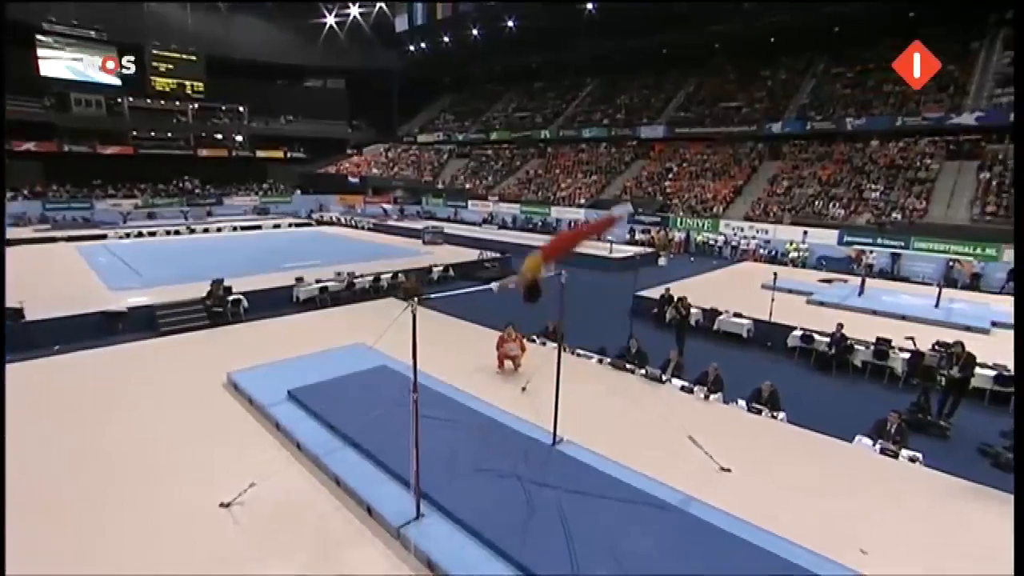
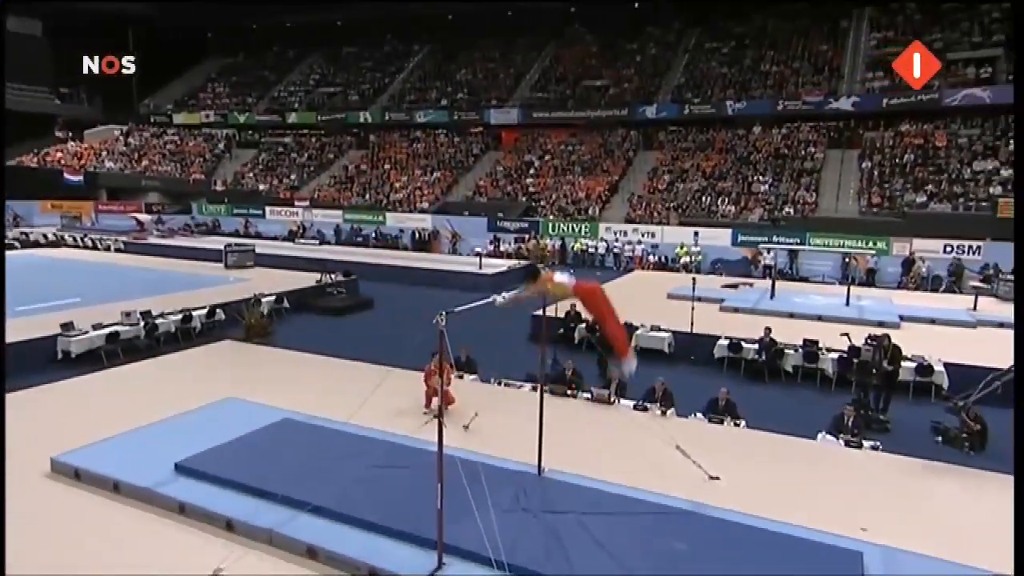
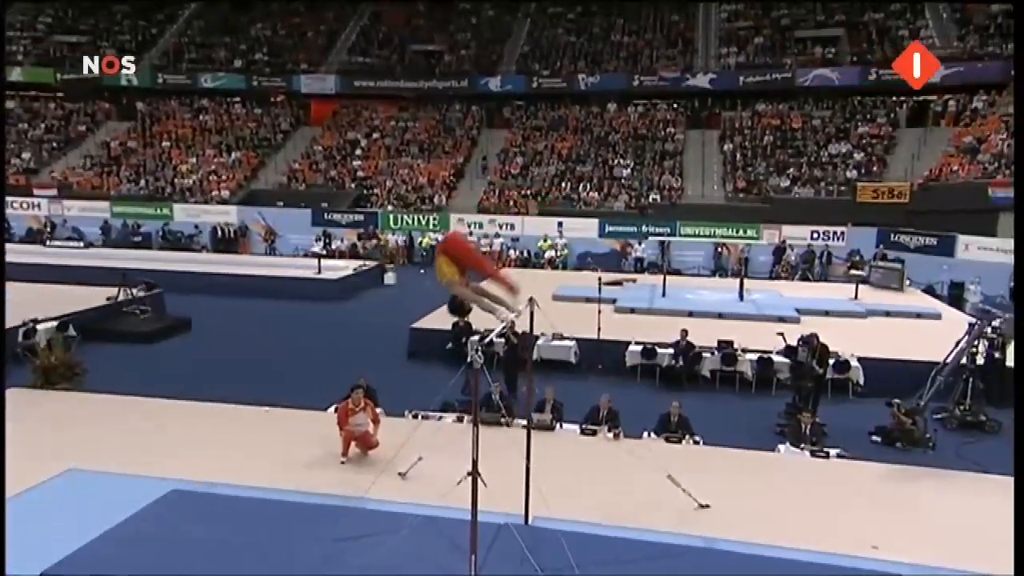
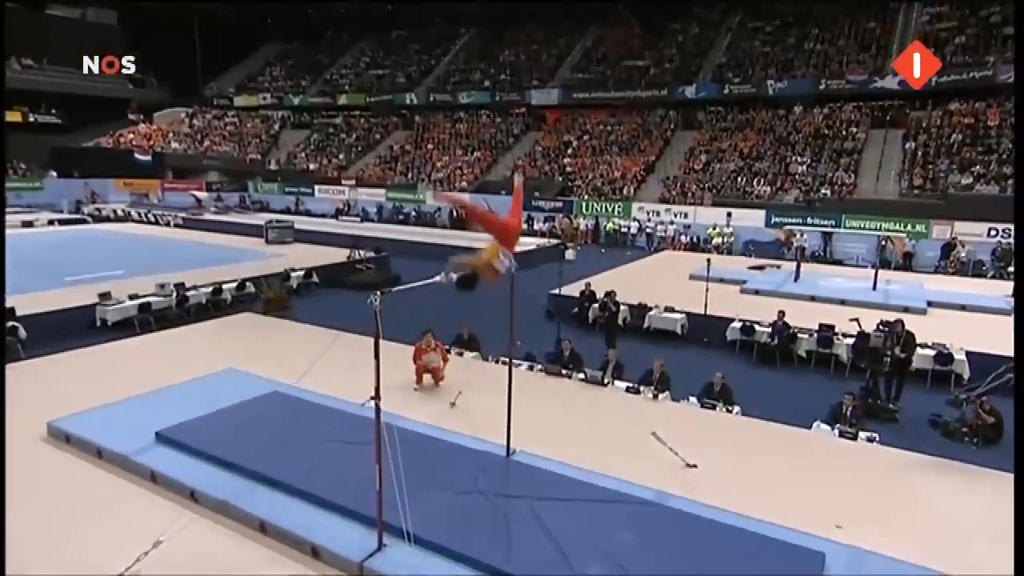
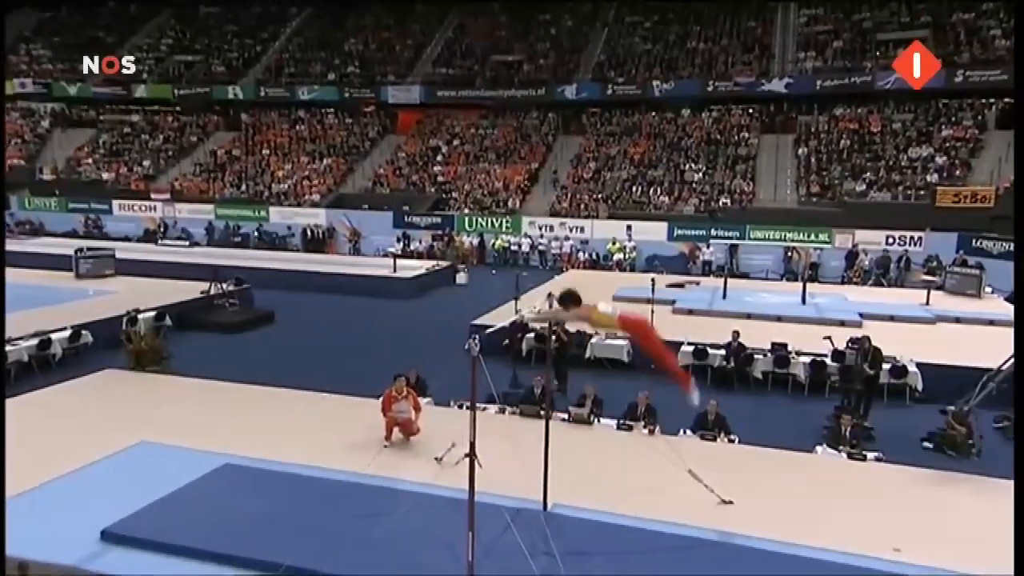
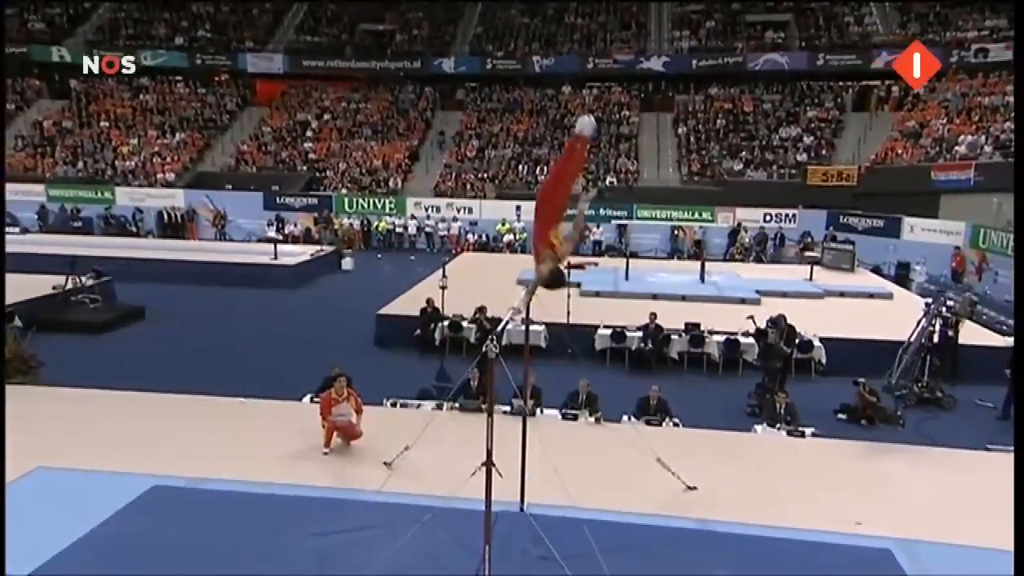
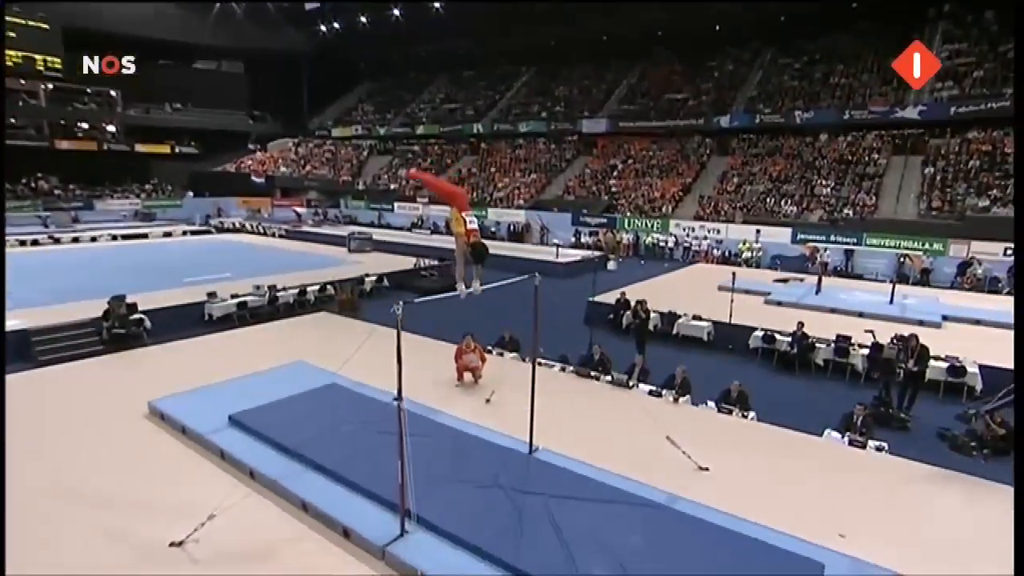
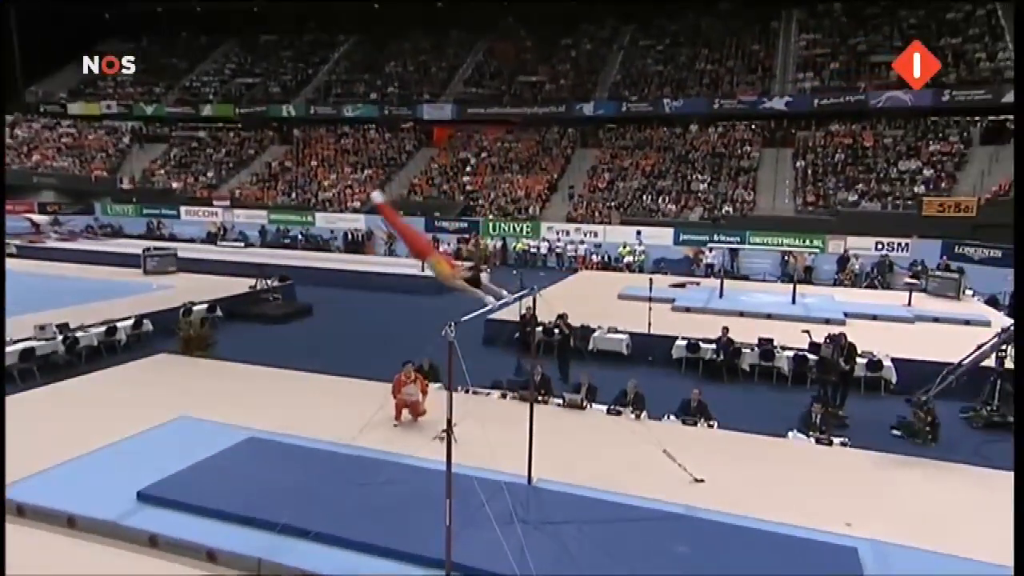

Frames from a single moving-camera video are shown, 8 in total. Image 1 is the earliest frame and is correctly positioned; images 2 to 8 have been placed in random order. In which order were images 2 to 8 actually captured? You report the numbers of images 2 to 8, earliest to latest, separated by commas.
7, 4, 2, 8, 5, 3, 6
